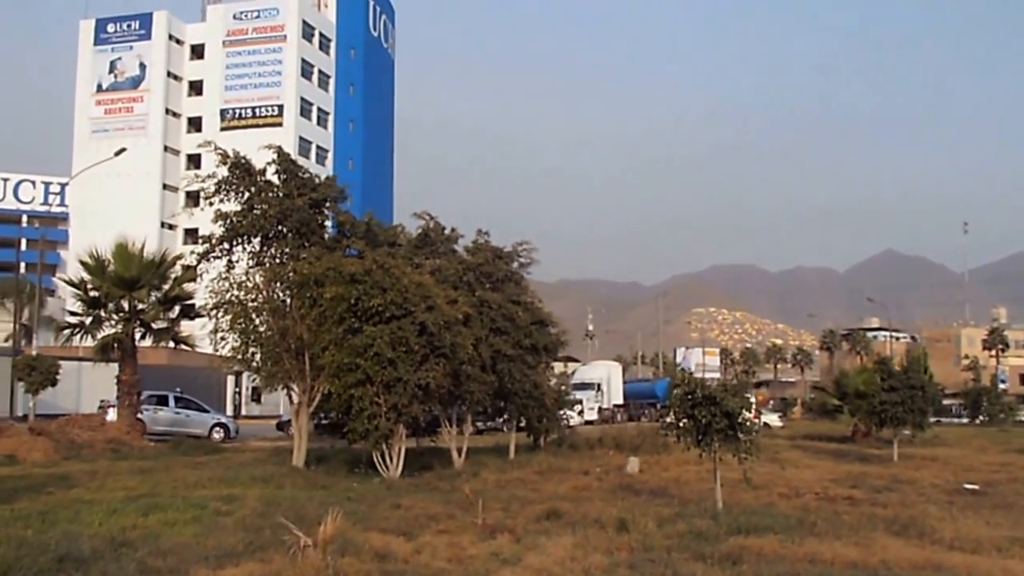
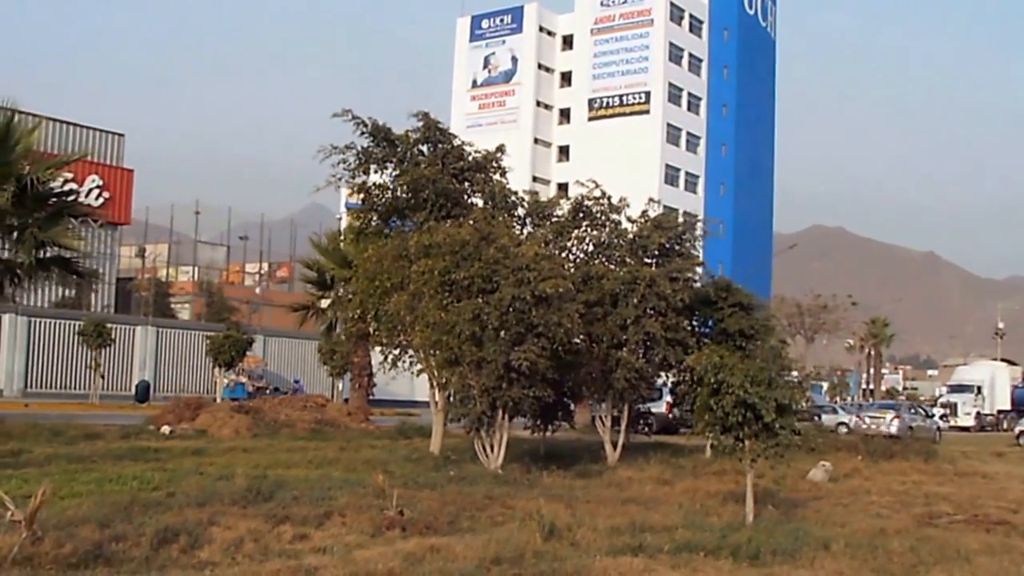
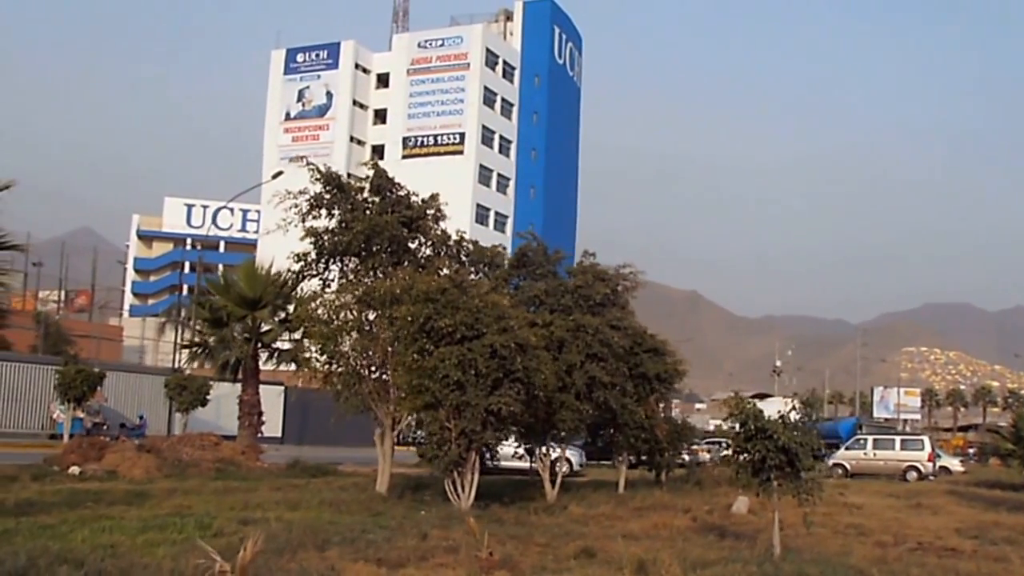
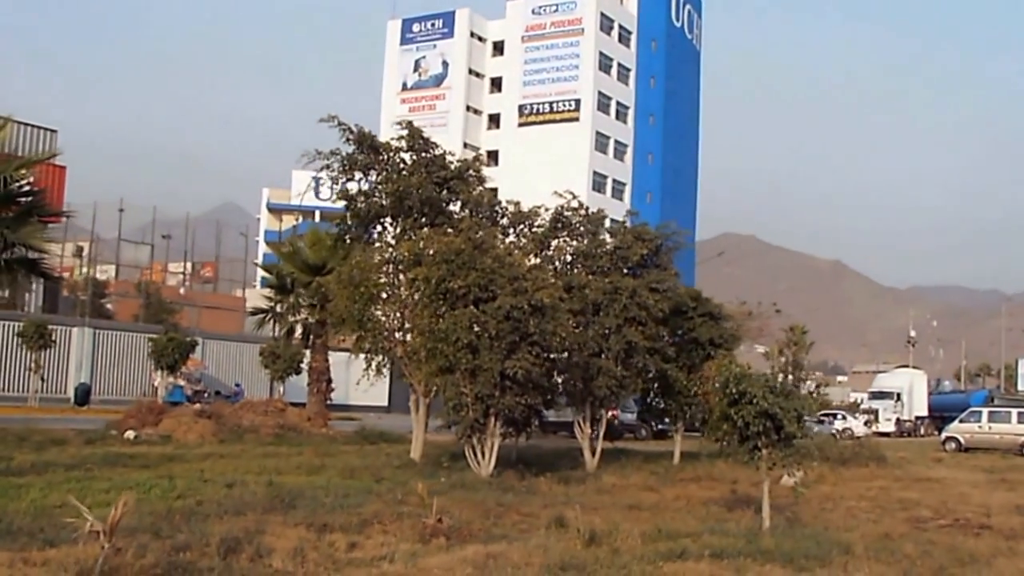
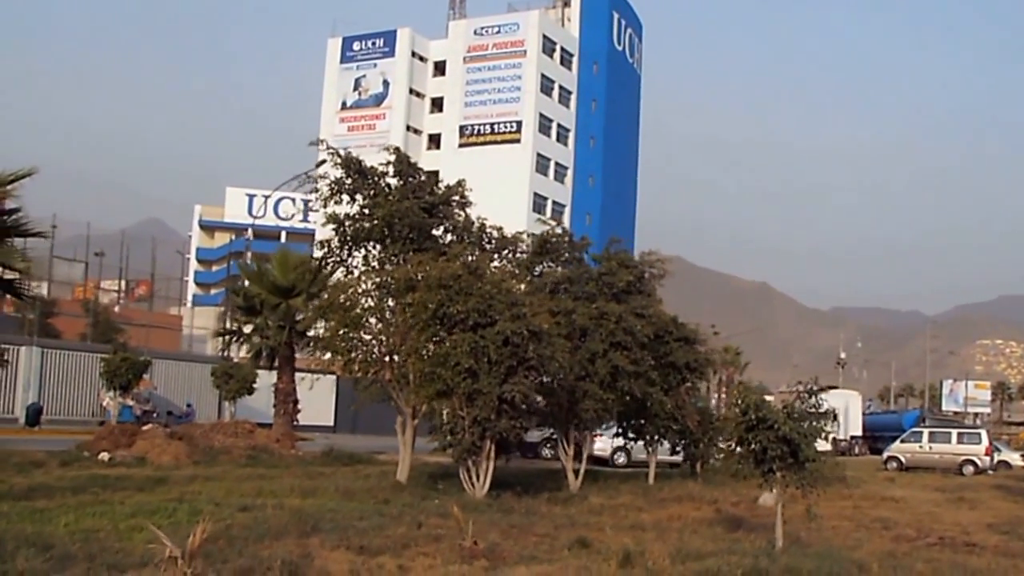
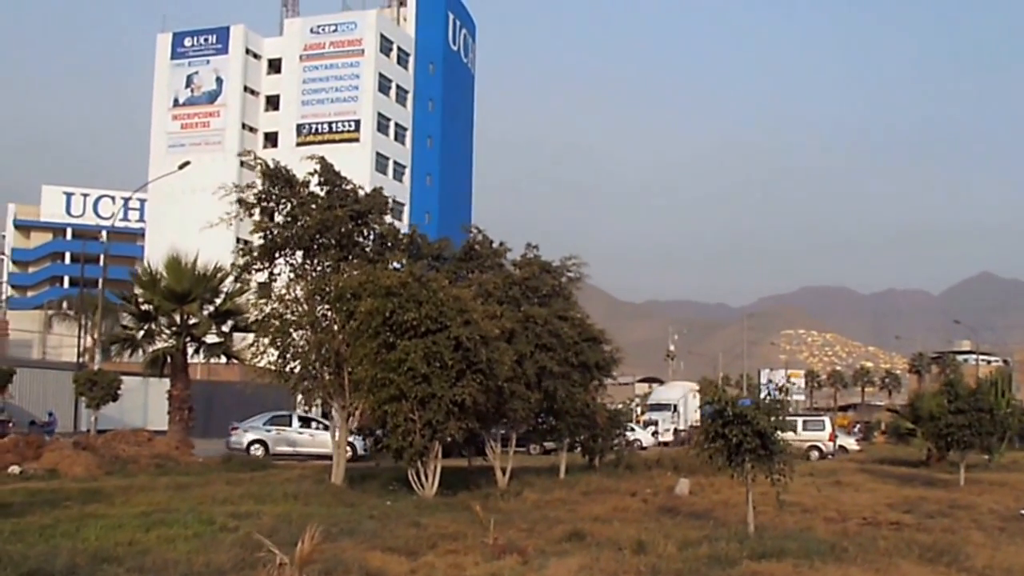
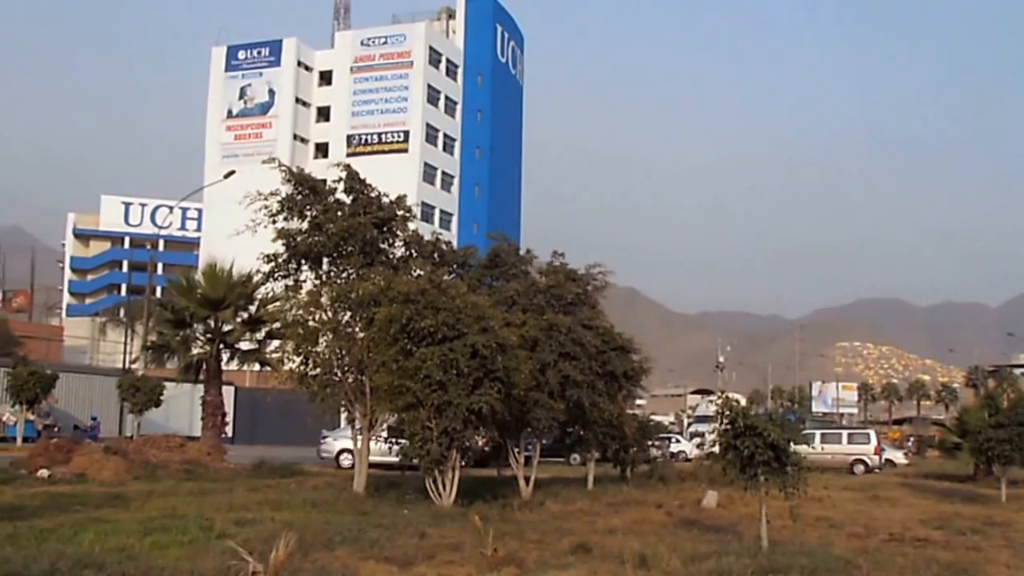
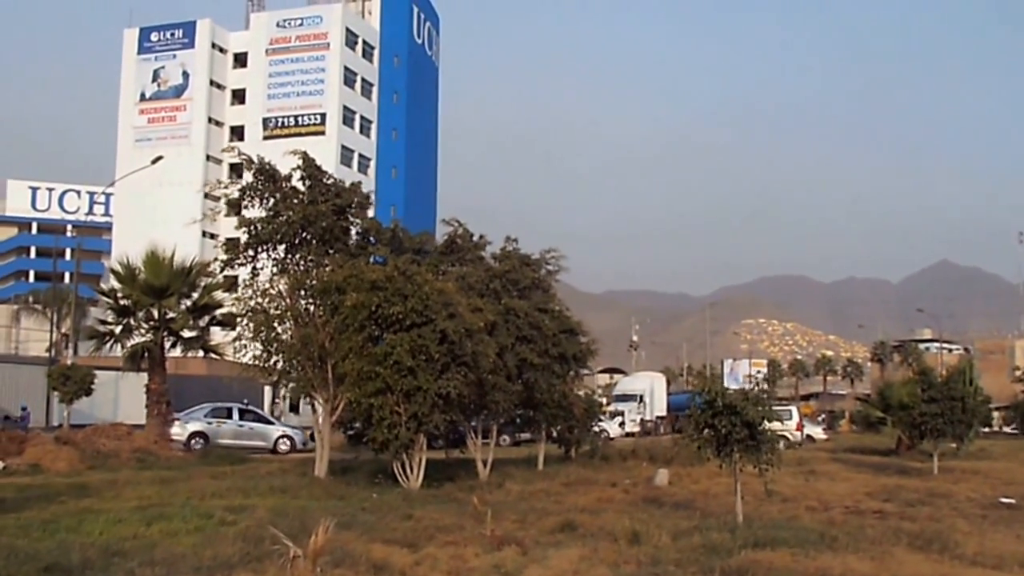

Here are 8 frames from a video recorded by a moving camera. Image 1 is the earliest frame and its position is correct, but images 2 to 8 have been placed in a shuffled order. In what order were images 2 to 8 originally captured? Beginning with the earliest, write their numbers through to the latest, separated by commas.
8, 6, 7, 3, 5, 4, 2
